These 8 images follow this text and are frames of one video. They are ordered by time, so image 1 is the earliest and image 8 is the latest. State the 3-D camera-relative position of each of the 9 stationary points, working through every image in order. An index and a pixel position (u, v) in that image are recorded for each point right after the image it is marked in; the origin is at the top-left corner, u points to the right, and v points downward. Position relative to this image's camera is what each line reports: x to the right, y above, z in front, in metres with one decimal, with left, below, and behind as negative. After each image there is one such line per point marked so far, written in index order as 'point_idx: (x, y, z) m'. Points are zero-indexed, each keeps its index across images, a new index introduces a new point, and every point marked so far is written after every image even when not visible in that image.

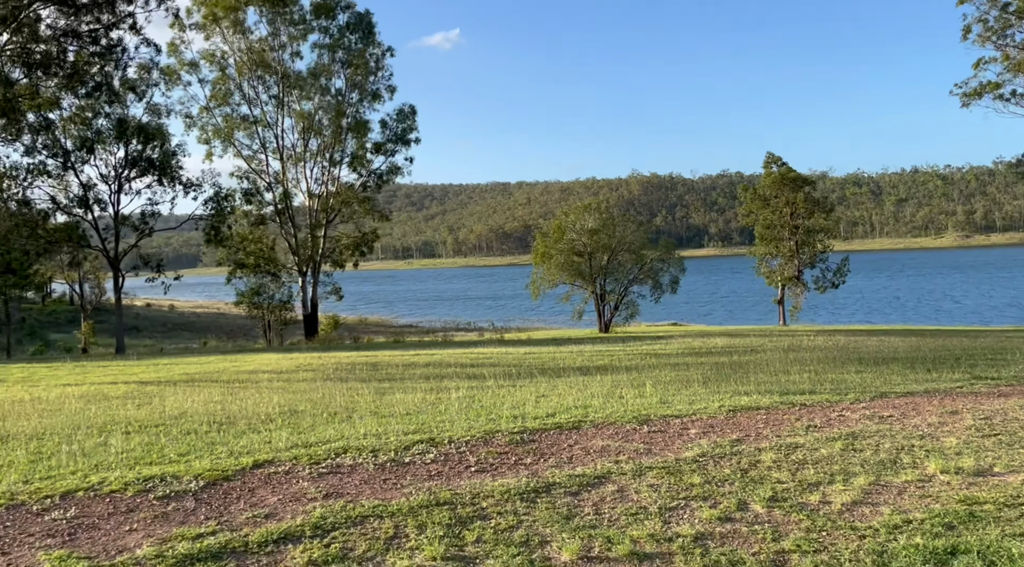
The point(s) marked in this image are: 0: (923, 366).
0: (+4.9, -1.0, +10.1) m
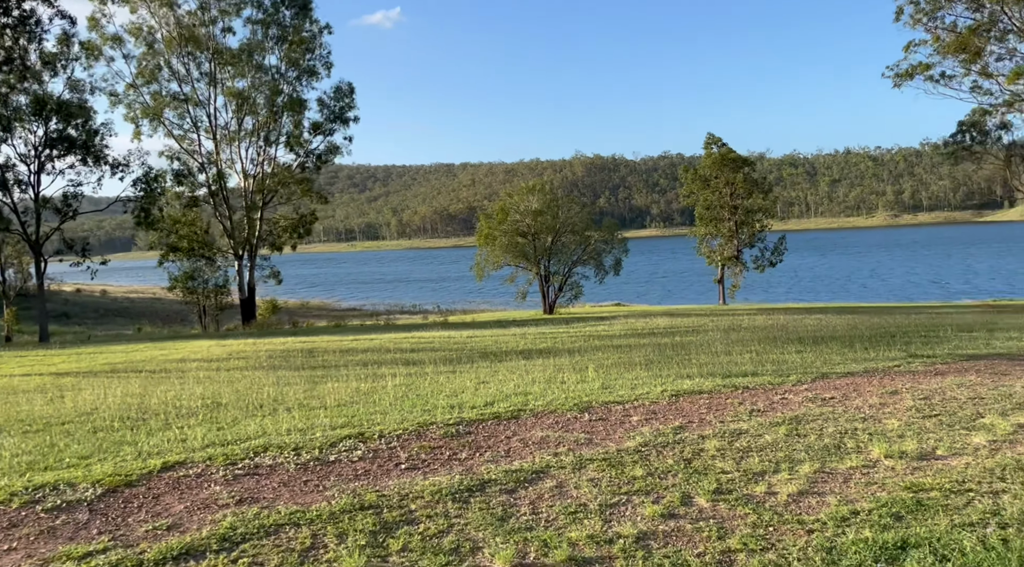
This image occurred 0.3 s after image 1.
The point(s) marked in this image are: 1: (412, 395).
0: (+4.2, -0.7, +10.2) m
1: (-0.8, -0.9, +6.7) m
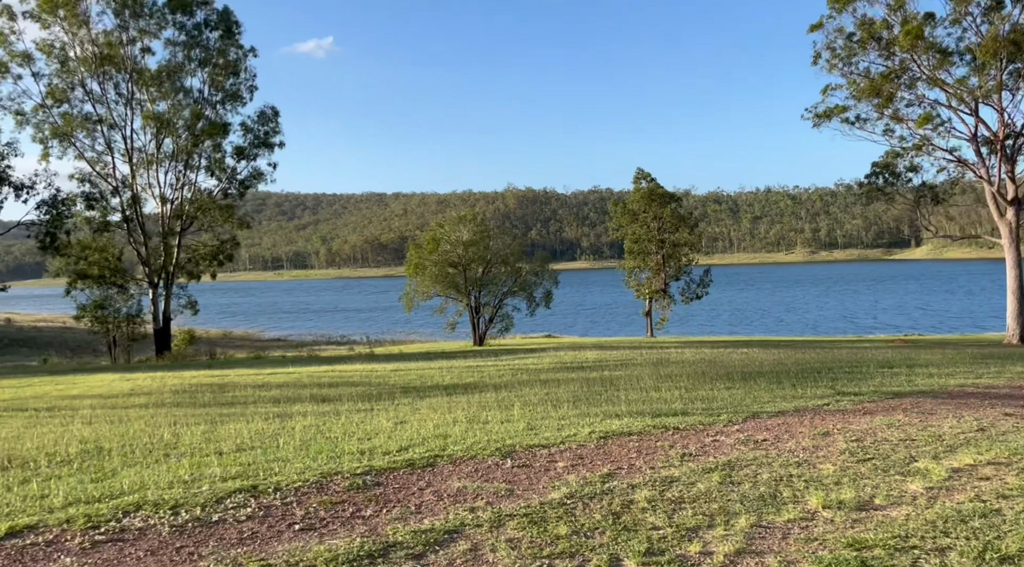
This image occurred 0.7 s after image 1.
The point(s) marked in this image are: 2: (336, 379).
0: (+3.3, -1.2, +10.1) m
1: (-1.4, -1.1, +6.2) m
2: (-2.8, -1.5, +13.4) m
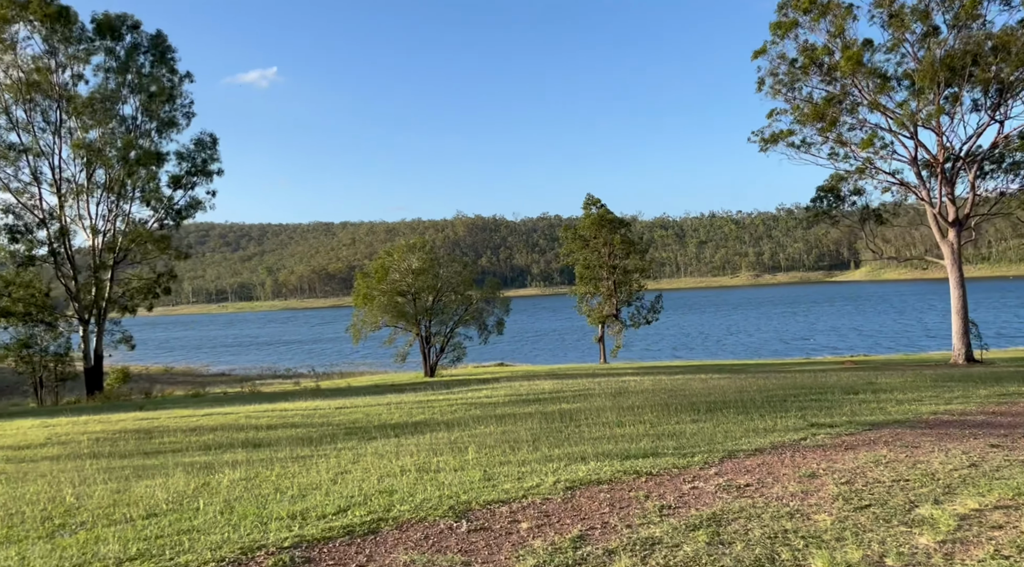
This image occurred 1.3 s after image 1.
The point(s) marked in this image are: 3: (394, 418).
0: (+2.8, -1.5, +9.6) m
1: (-1.7, -1.4, +5.4) m
2: (-3.5, -2.0, +12.5) m
3: (-1.7, -1.9, +11.8) m
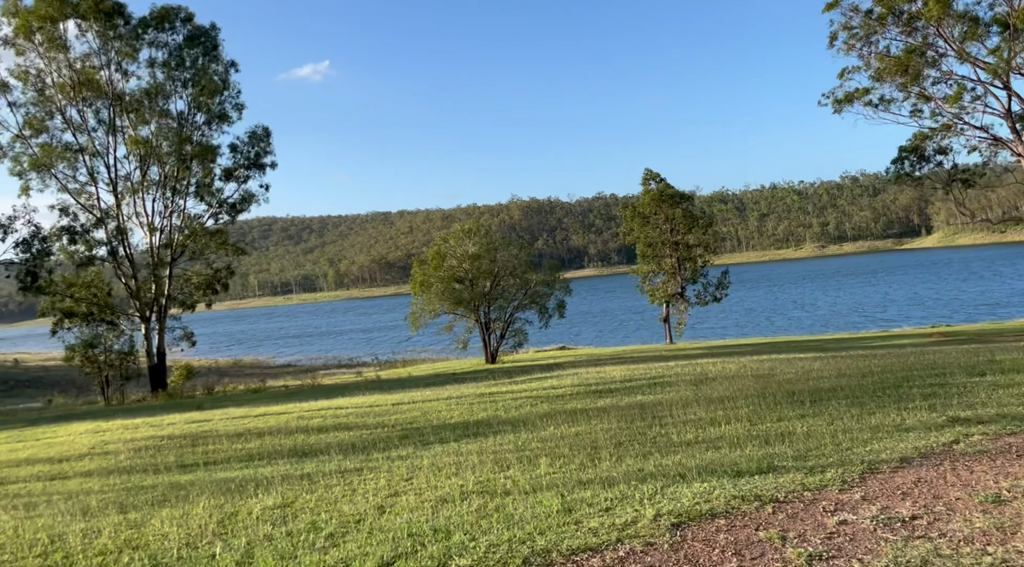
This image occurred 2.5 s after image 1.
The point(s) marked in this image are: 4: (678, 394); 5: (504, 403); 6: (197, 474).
0: (+3.5, -1.2, +8.2) m
1: (-1.2, -1.3, +4.4) m
2: (-2.5, -1.9, +11.6) m
3: (-0.7, -1.7, +10.7) m
4: (+2.1, -1.4, +10.6) m
5: (-0.1, -1.7, +11.7) m
6: (-2.9, -1.7, +7.7) m
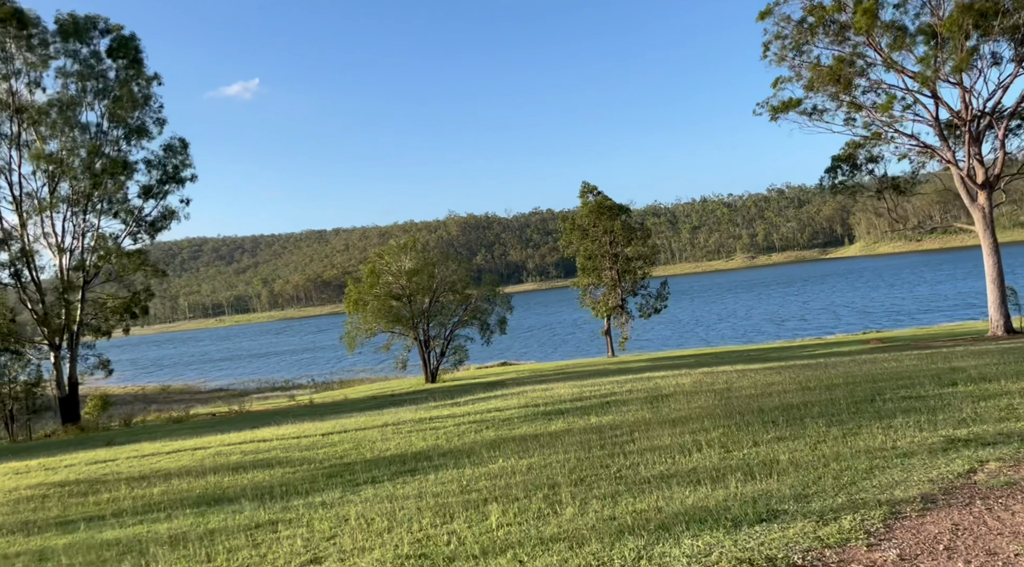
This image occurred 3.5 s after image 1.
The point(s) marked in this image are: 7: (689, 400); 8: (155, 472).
0: (+3.0, -1.2, +7.4) m
1: (-1.4, -1.4, +3.2) m
2: (-3.3, -2.2, +10.4) m
3: (-1.4, -1.9, +9.6) m
4: (+1.4, -1.5, +9.7) m
5: (-0.8, -1.9, +10.6) m
6: (-3.4, -1.9, +6.4) m
7: (+2.2, -1.5, +10.6) m
8: (-4.2, -2.2, +9.8) m
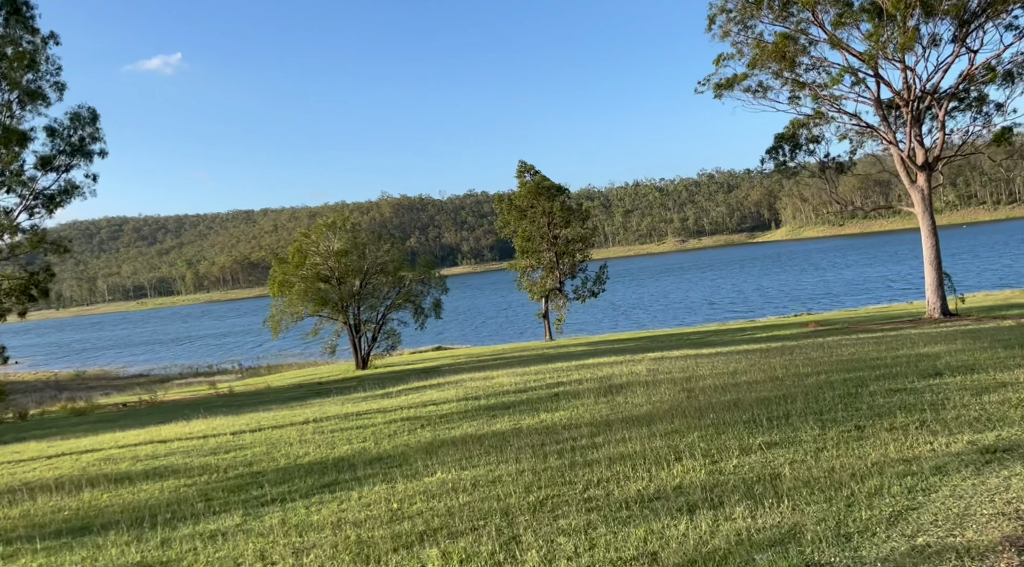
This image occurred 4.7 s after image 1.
0: (+2.6, -1.0, +6.4) m
1: (-1.5, -1.3, +1.9) m
2: (-3.9, -1.9, +8.9) m
3: (-2.0, -1.7, +8.3) m
4: (+0.8, -1.3, +8.5) m
5: (-1.5, -1.6, +9.3) m
6: (-3.7, -1.7, +4.9) m
7: (+1.5, -1.2, +9.5) m
8: (-4.8, -2.0, +8.3) m
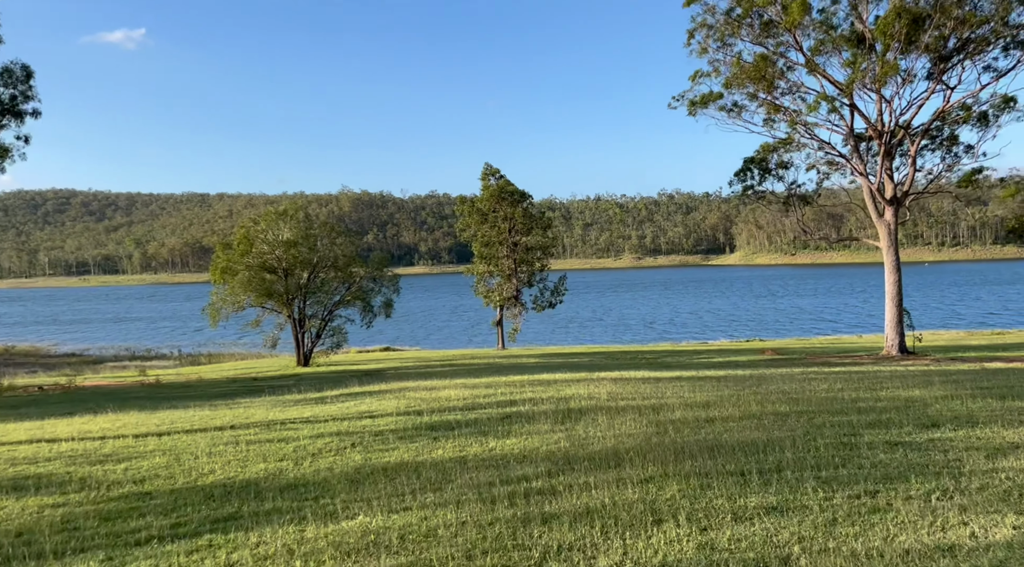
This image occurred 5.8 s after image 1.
0: (+2.2, -1.3, +5.4) m
1: (-1.7, -1.2, +0.7) m
2: (-4.5, -1.7, +7.5) m
3: (-2.5, -1.6, +7.0) m
4: (+0.3, -1.4, +7.4) m
5: (-2.1, -1.6, +8.1) m
6: (-4.0, -1.5, +3.6) m
7: (+1.0, -1.4, +8.4) m
8: (-5.3, -1.7, +6.8) m
